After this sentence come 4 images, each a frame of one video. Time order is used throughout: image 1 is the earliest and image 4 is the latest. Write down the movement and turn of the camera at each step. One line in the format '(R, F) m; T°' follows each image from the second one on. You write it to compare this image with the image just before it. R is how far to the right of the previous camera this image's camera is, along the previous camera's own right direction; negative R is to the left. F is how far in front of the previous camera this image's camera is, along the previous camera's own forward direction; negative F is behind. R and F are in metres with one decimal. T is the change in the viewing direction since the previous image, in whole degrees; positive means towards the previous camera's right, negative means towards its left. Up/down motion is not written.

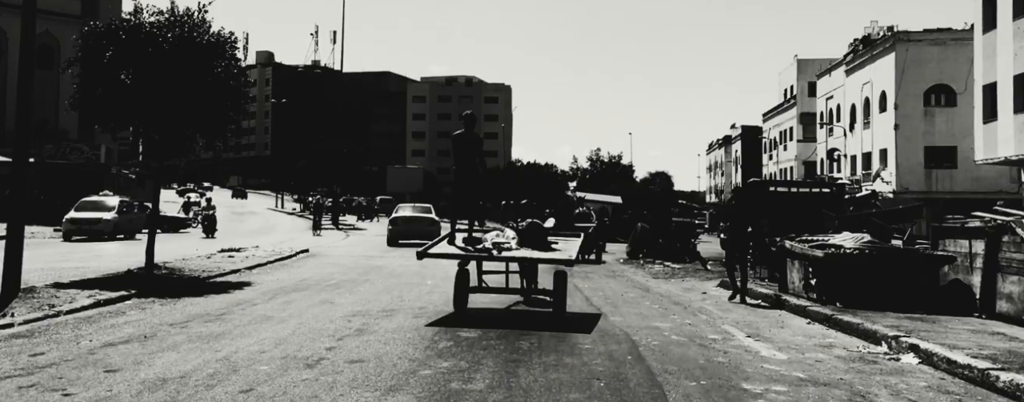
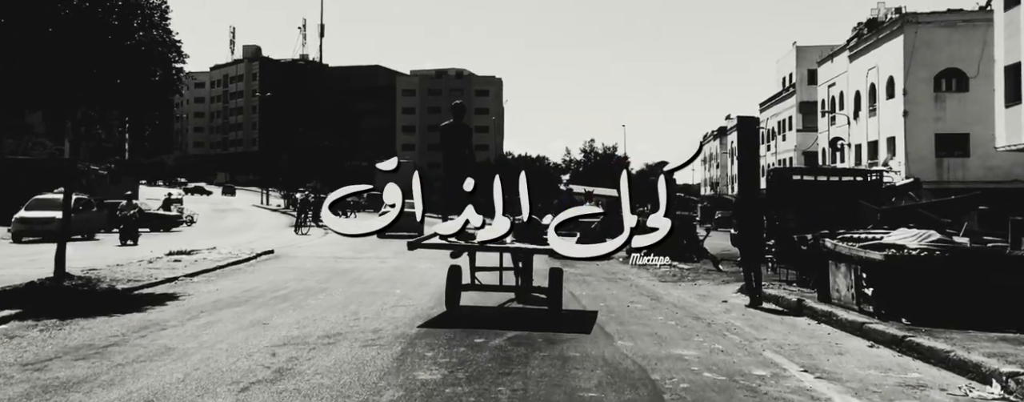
(+0.1, +2.7) m; 0°
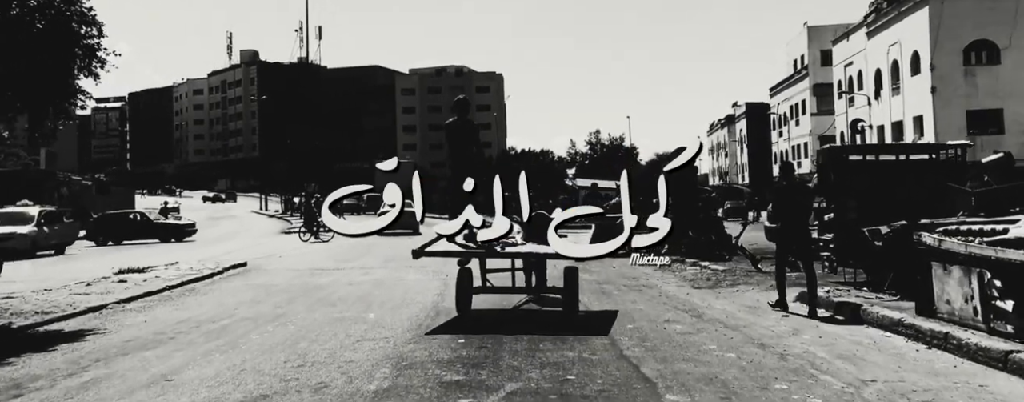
(+0.1, +2.9) m; 0°
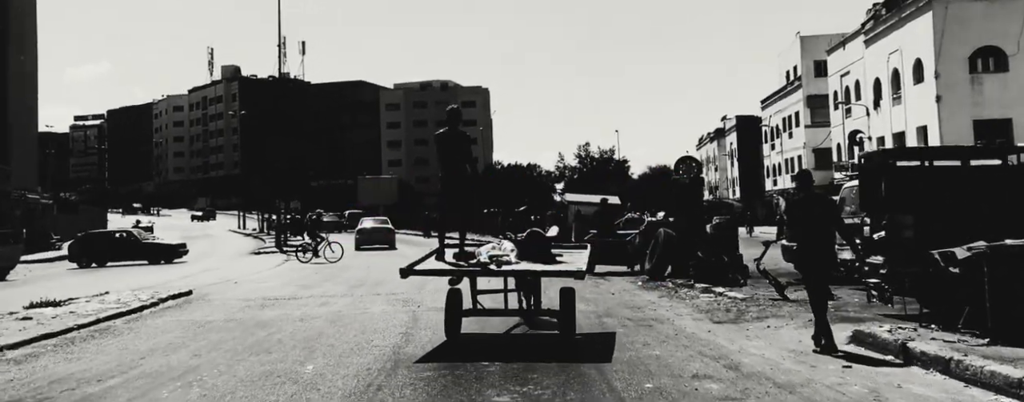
(+0.1, +2.6) m; +1°
